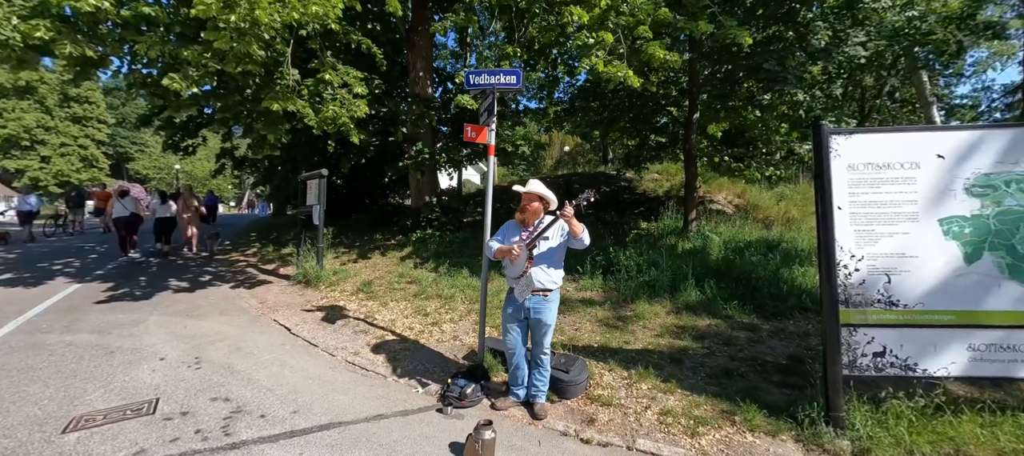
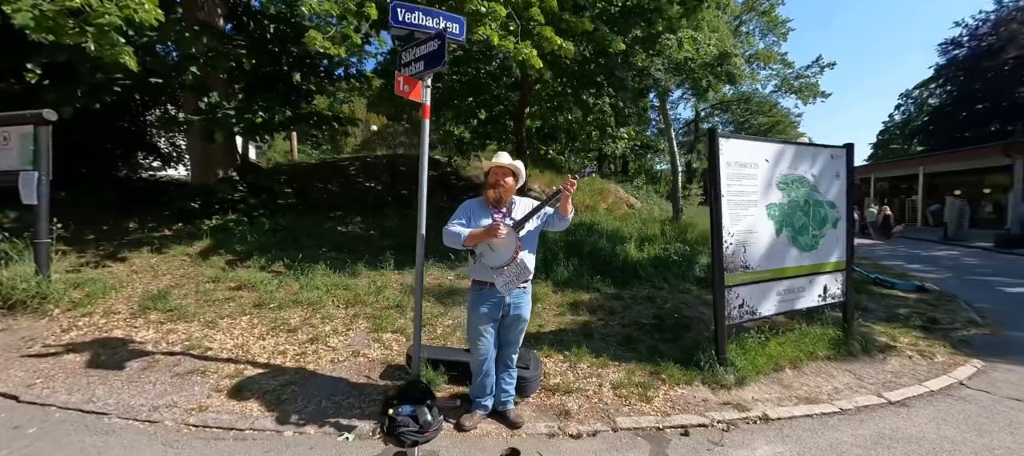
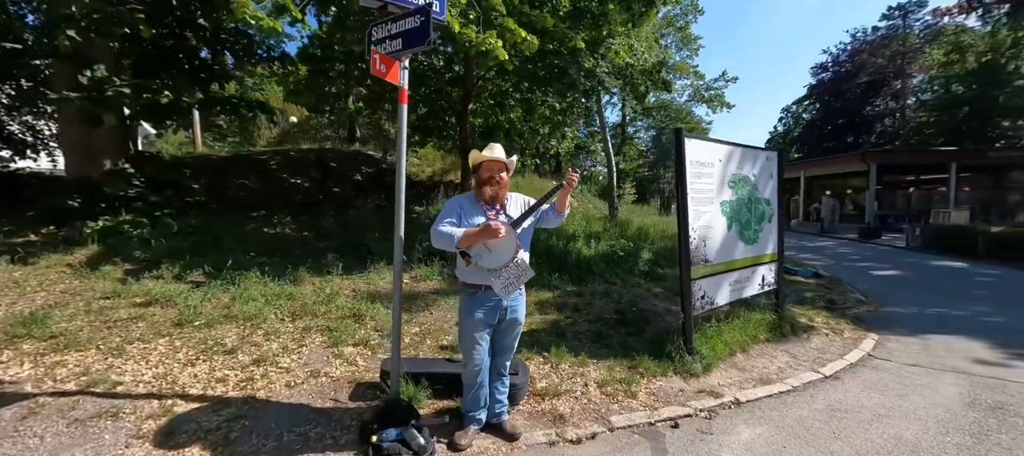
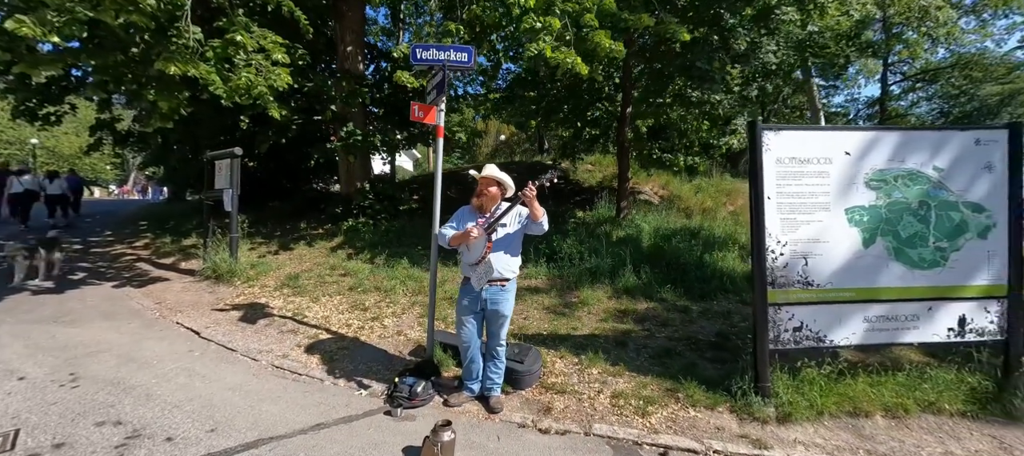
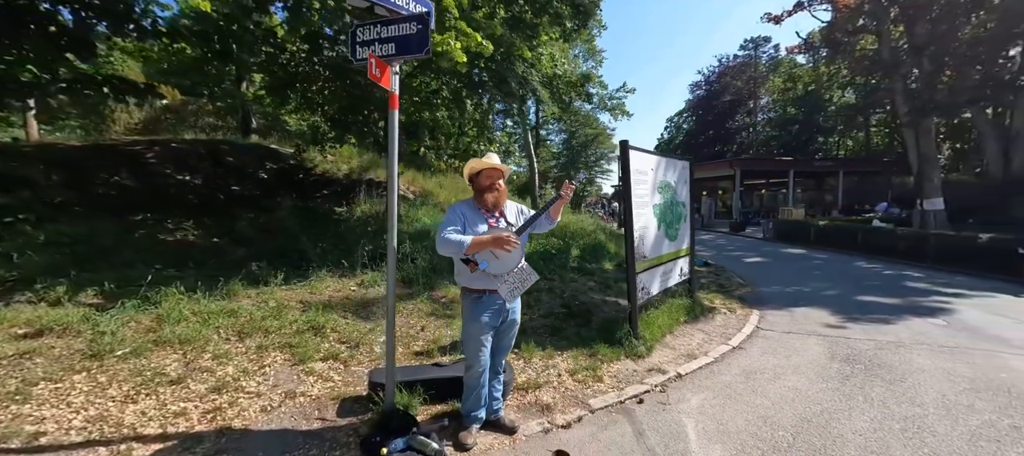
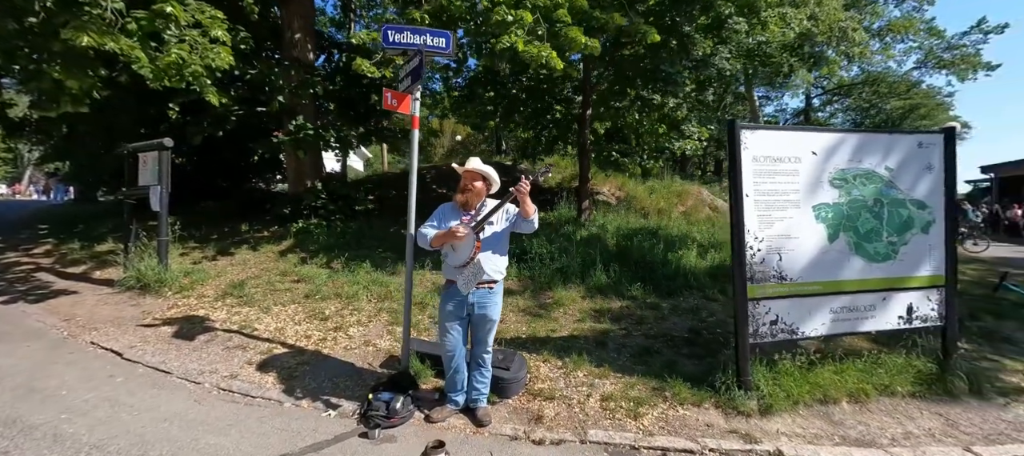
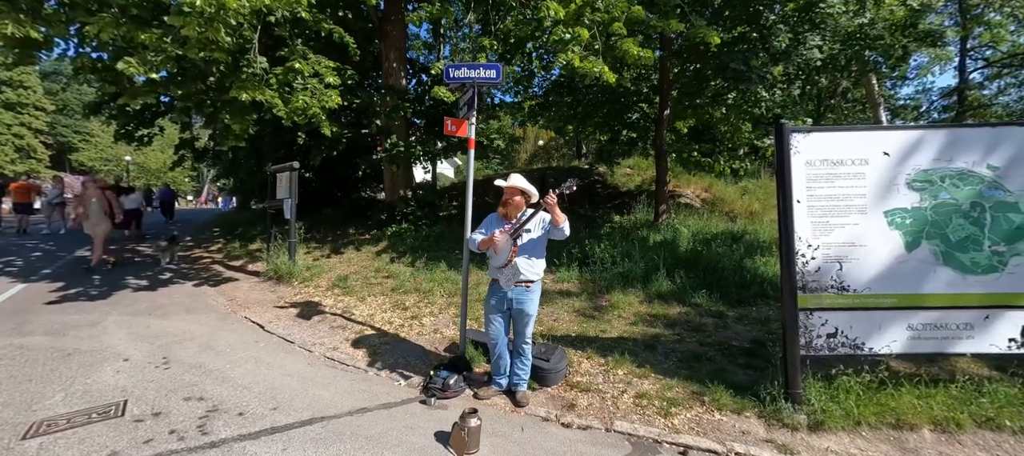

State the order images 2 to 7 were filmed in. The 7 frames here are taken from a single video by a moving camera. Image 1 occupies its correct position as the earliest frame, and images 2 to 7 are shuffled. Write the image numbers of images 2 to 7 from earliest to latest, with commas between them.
7, 4, 6, 2, 3, 5
